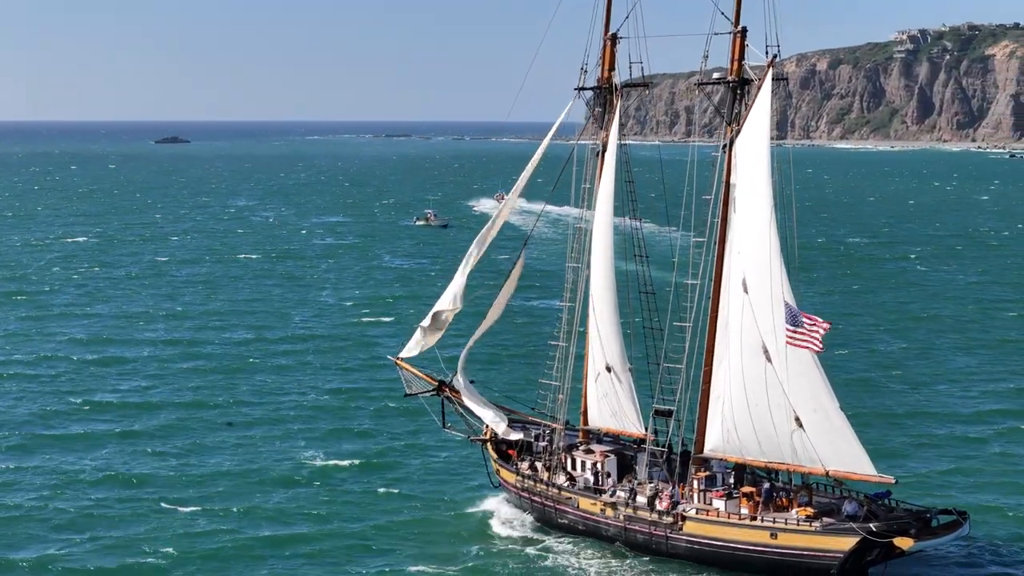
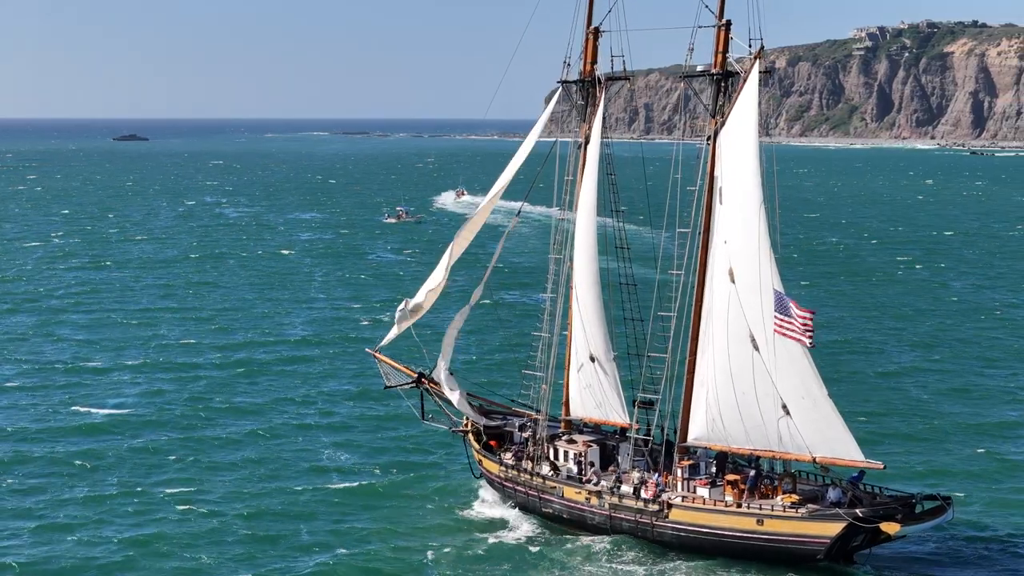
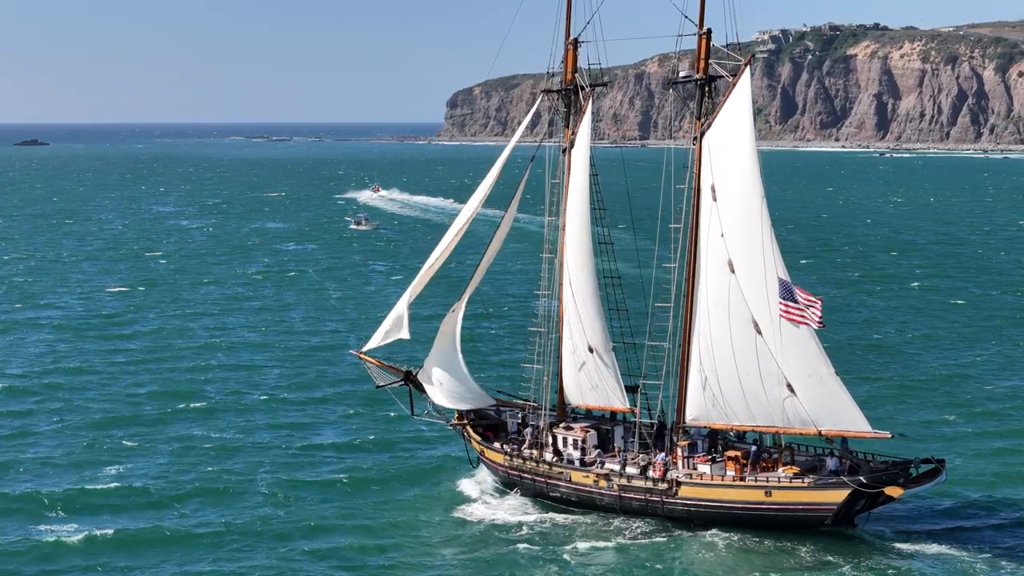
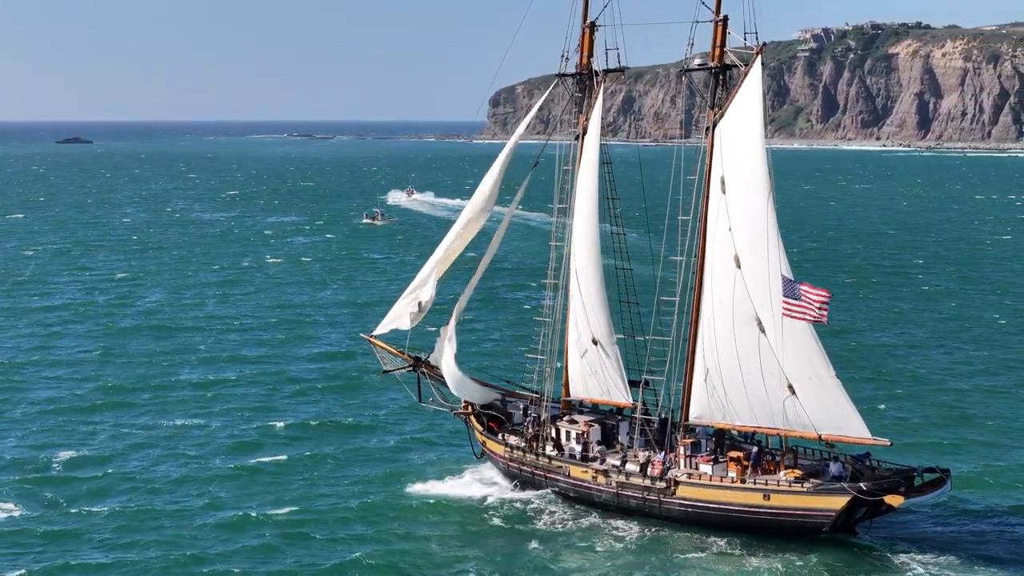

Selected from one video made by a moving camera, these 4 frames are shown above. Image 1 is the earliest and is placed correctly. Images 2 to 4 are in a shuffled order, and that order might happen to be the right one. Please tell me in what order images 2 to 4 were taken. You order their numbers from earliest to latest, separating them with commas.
2, 4, 3
